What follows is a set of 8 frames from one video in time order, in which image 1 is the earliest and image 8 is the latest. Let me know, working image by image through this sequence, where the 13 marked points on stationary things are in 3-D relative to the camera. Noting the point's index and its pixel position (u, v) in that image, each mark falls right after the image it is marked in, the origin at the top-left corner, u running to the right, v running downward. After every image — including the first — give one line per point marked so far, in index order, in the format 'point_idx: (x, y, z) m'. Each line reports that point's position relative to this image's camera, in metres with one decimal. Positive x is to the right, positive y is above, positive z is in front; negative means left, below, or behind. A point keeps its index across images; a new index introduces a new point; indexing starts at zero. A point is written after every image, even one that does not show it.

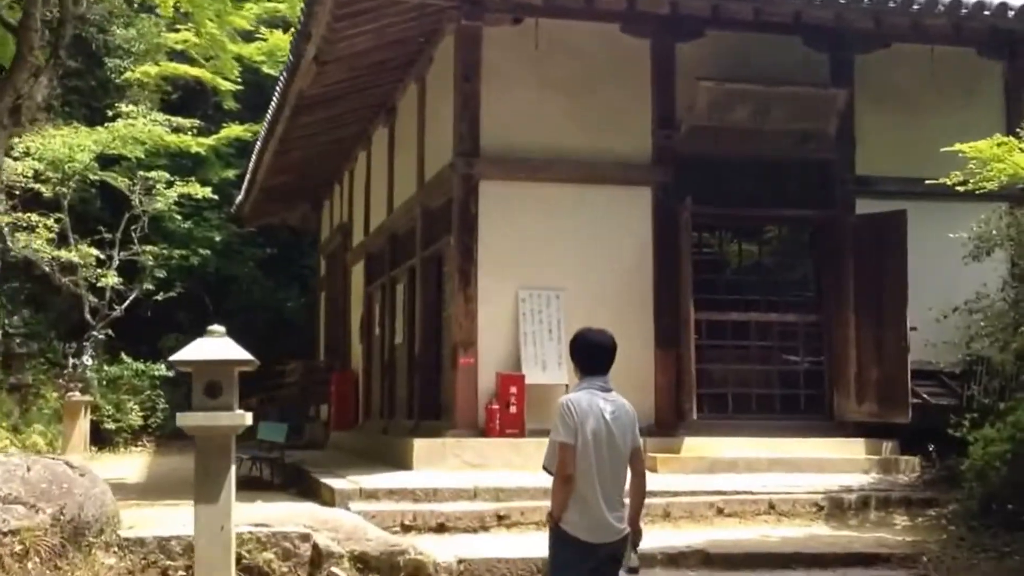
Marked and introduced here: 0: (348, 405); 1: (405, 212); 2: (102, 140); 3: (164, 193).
0: (-1.7, -1.2, +12.1) m
1: (-0.9, +0.6, +10.0) m
2: (-4.7, +1.7, +13.2) m
3: (-4.2, +1.1, +14.0) m
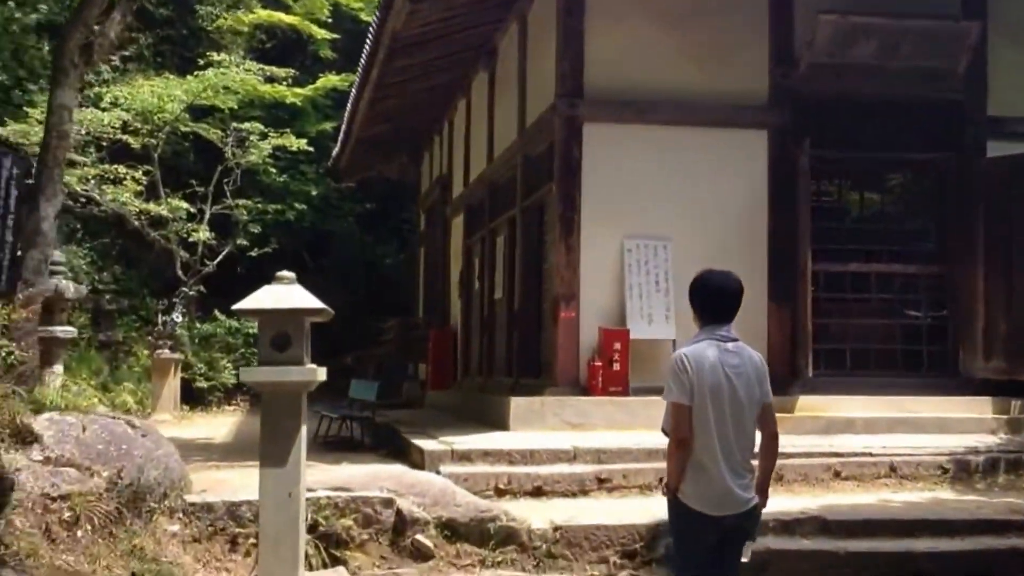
0: (-0.7, -0.7, +11.7) m
1: (-0.1, +1.0, +9.5) m
2: (-3.5, +2.2, +13.0) m
3: (-3.0, +1.7, +13.7) m
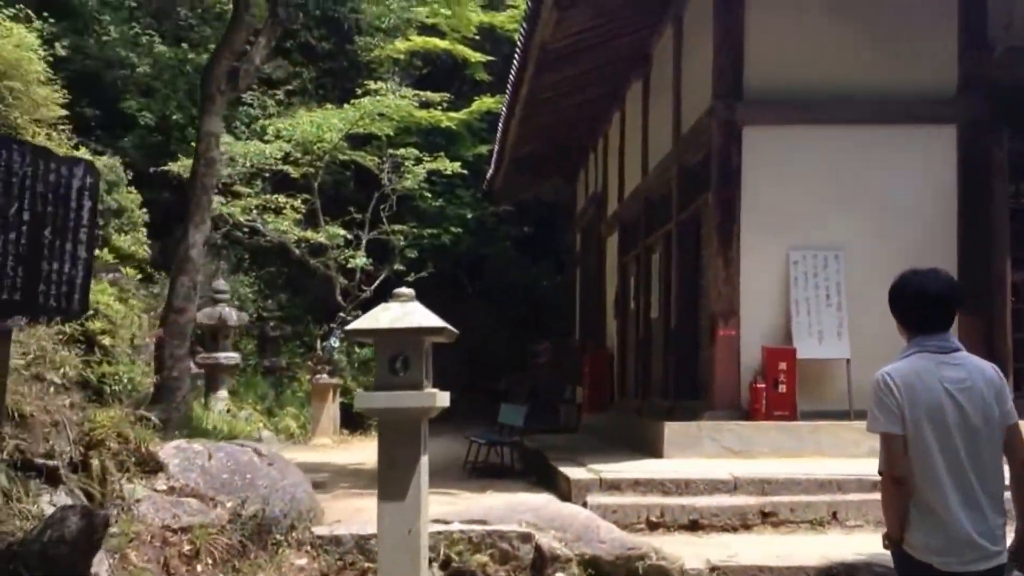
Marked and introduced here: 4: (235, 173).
0: (+0.9, -0.9, +11.3) m
1: (+1.1, +0.9, +9.1) m
2: (-1.8, +1.9, +13.0) m
3: (-1.1, +1.4, +13.7) m
4: (-3.0, +1.2, +12.7) m
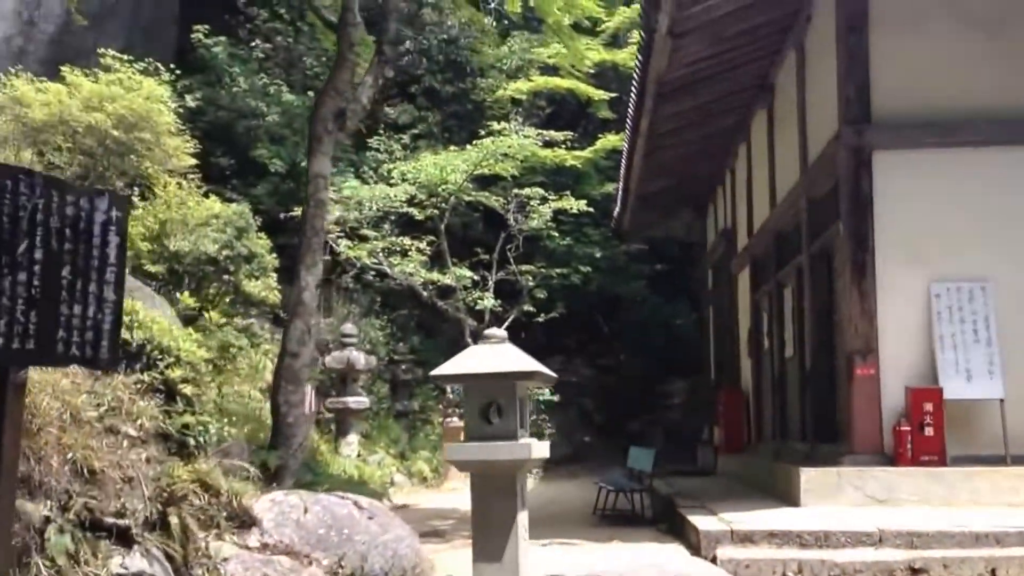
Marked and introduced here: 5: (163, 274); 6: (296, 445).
0: (+2.1, -1.3, +10.8) m
1: (+2.0, +0.6, +8.7) m
2: (-0.4, +1.4, +13.0) m
3: (+0.3, +0.9, +13.5) m
4: (-1.6, +0.8, +12.8) m
5: (-3.3, +0.1, +11.3) m
6: (-1.2, -0.8, +6.4) m
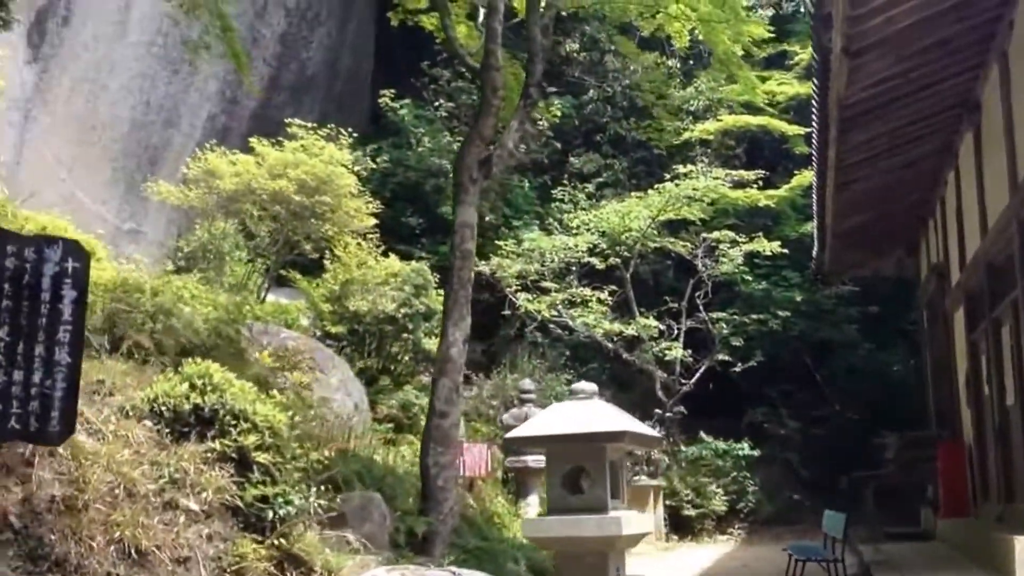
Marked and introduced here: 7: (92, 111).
0: (+3.7, -1.6, +9.8) m
1: (+3.2, +0.4, +7.8) m
2: (+1.5, +0.9, +12.5) m
3: (+2.4, +0.4, +12.9) m
4: (+0.3, +0.2, +12.5) m
5: (-1.5, -0.4, +11.3) m
6: (-0.3, -1.1, +6.1) m
7: (-4.4, +1.9, +12.3) m
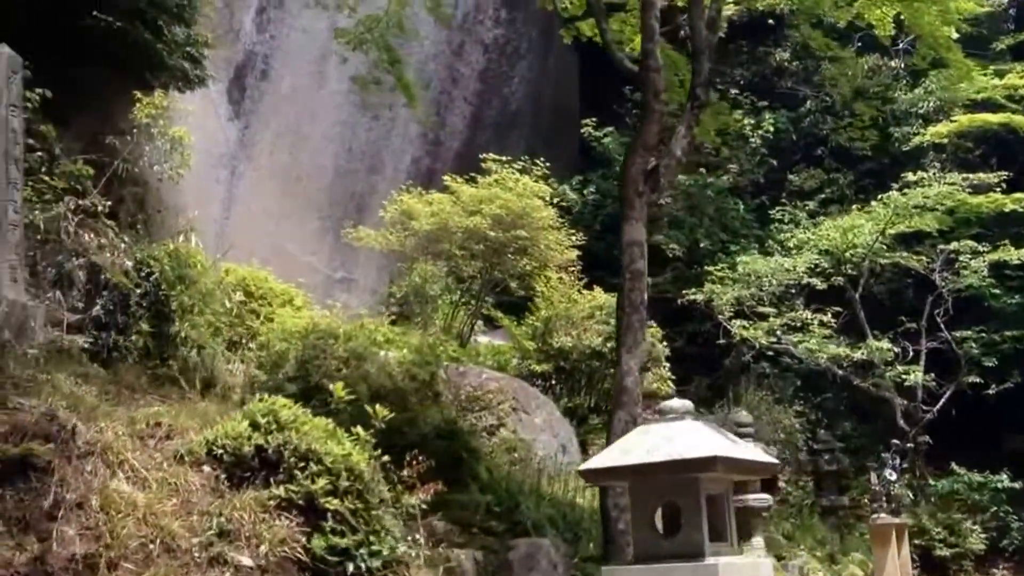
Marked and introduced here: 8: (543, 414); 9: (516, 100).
0: (+5.3, -1.6, +8.3) m
1: (+4.3, +0.4, +6.5) m
2: (+3.6, +0.7, +11.5) m
3: (+4.5, +0.2, +11.7) m
4: (+2.5, -0.1, +11.7) m
5: (+0.4, -0.8, +10.9) m
6: (+0.5, -1.2, +5.5) m
7: (-2.3, +1.3, +12.5) m
8: (+0.3, -1.1, +10.1) m
9: (+0.1, +2.4, +15.0) m
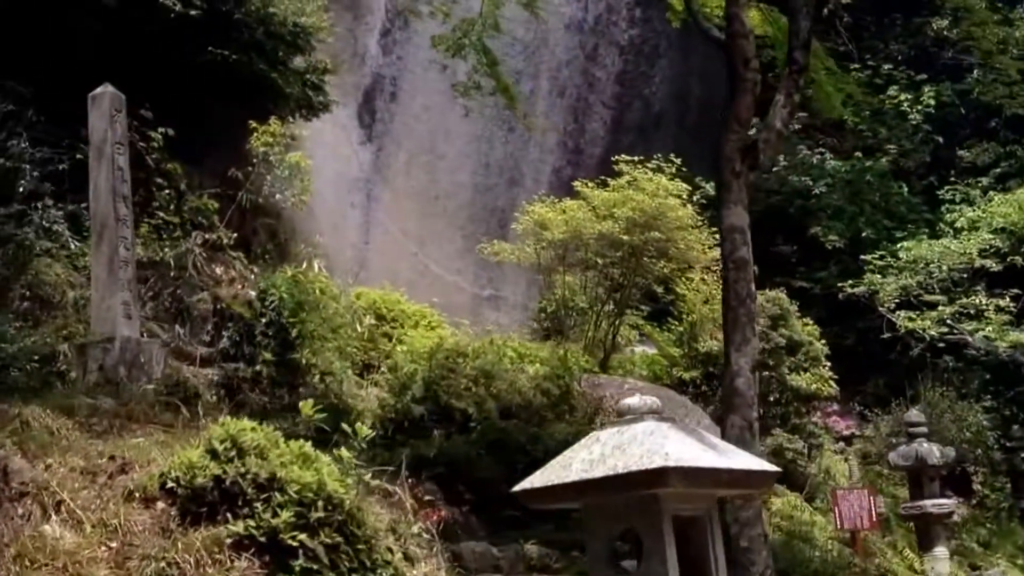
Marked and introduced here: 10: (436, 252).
0: (+6.1, -1.2, +6.9) m
1: (+4.7, +0.7, +5.4) m
2: (+4.8, +0.9, +10.4) m
3: (+5.8, +0.5, +10.4) m
4: (+3.8, +0.1, +10.8) m
5: (+1.7, -0.8, +10.3) m
6: (+1.0, -1.2, +4.9) m
7: (-0.8, +1.1, +12.3) m
8: (+1.5, -1.1, +9.5) m
9: (+1.8, +2.3, +14.4) m
10: (-0.8, +0.4, +12.1) m
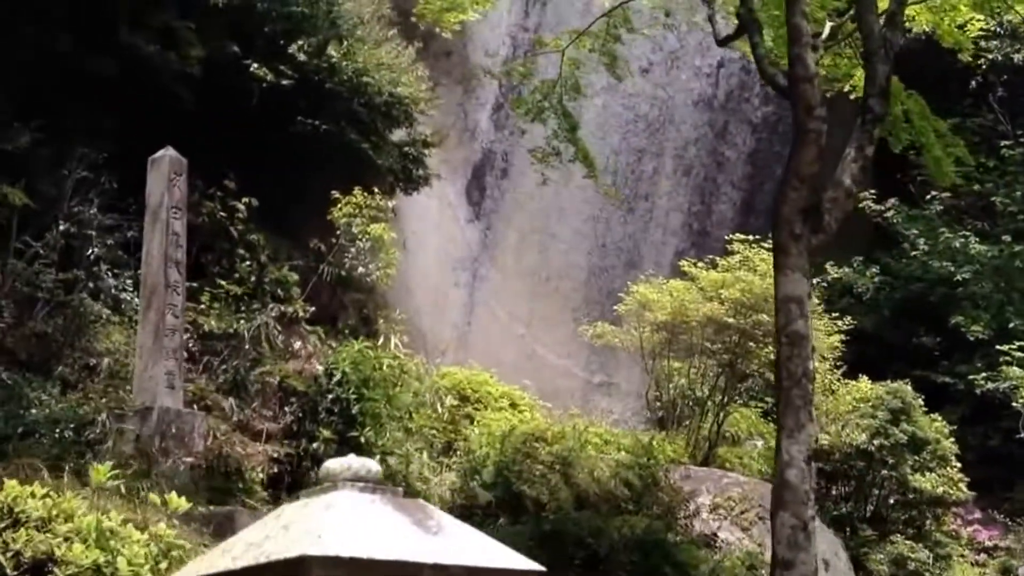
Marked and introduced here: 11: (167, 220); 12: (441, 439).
0: (+6.4, -1.8, +5.3) m
1: (+4.8, +0.3, +4.2) m
2: (+5.6, +0.1, +9.1) m
3: (+6.6, -0.3, +9.0) m
4: (+4.6, -0.7, +9.6) m
5: (+2.5, -1.5, +9.3) m
6: (+1.0, -1.5, +4.1) m
7: (+0.3, +0.3, +11.9) m
8: (+2.1, -1.7, +8.6) m
9: (+3.2, +1.2, +13.6) m
10: (+0.3, -0.5, +11.6) m
11: (-2.0, +0.4, +6.8) m
12: (-0.5, -1.1, +8.3) m
